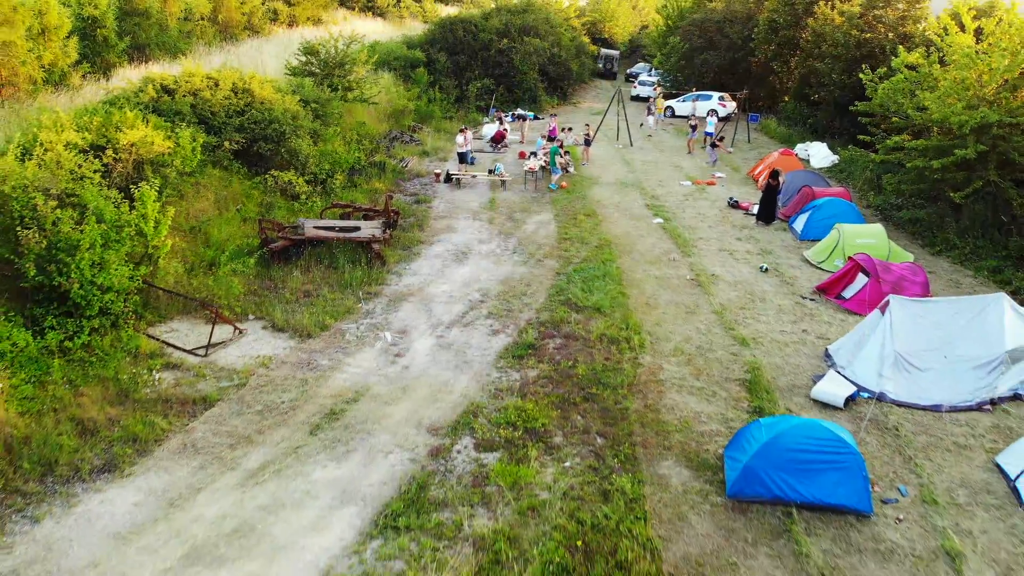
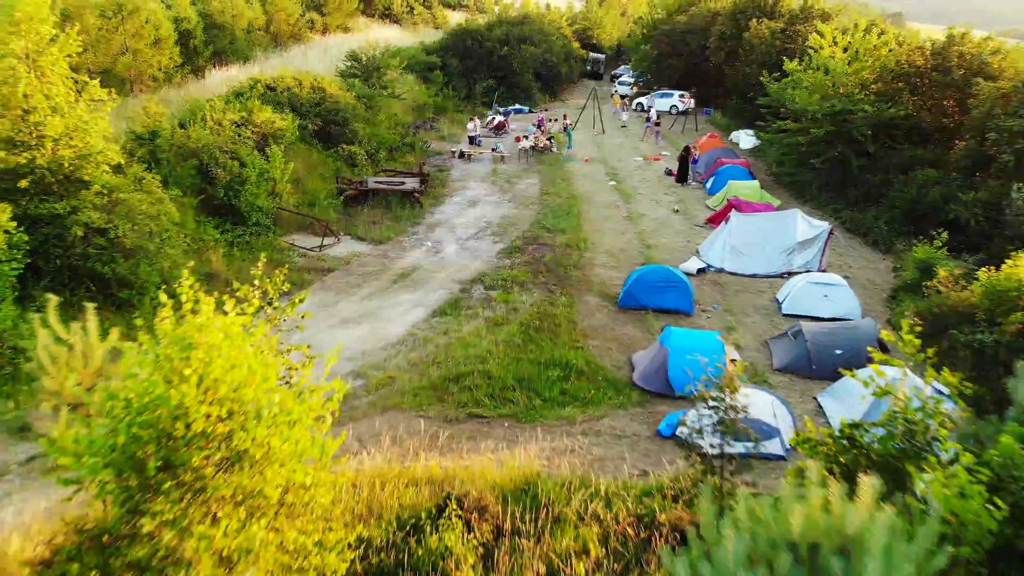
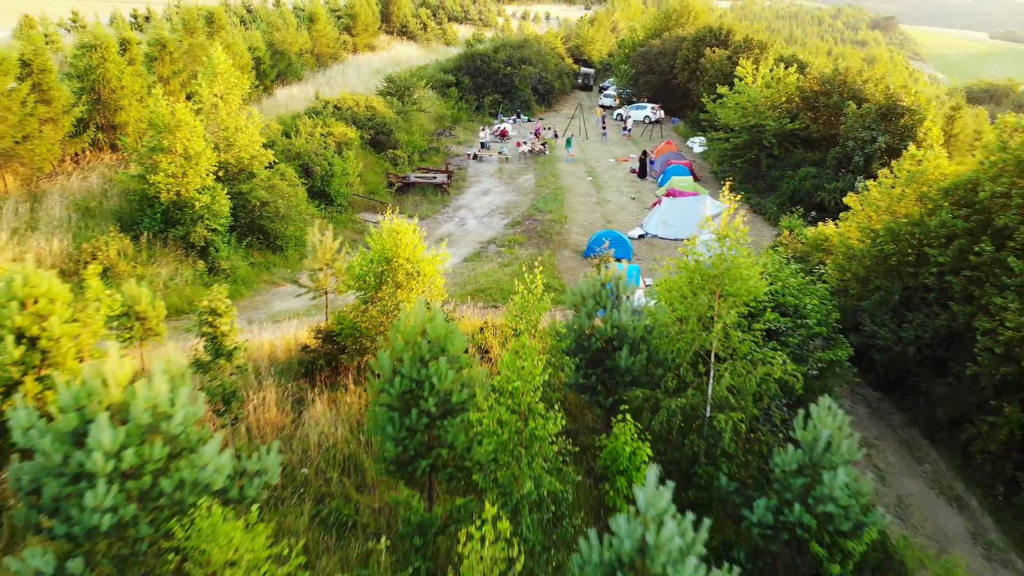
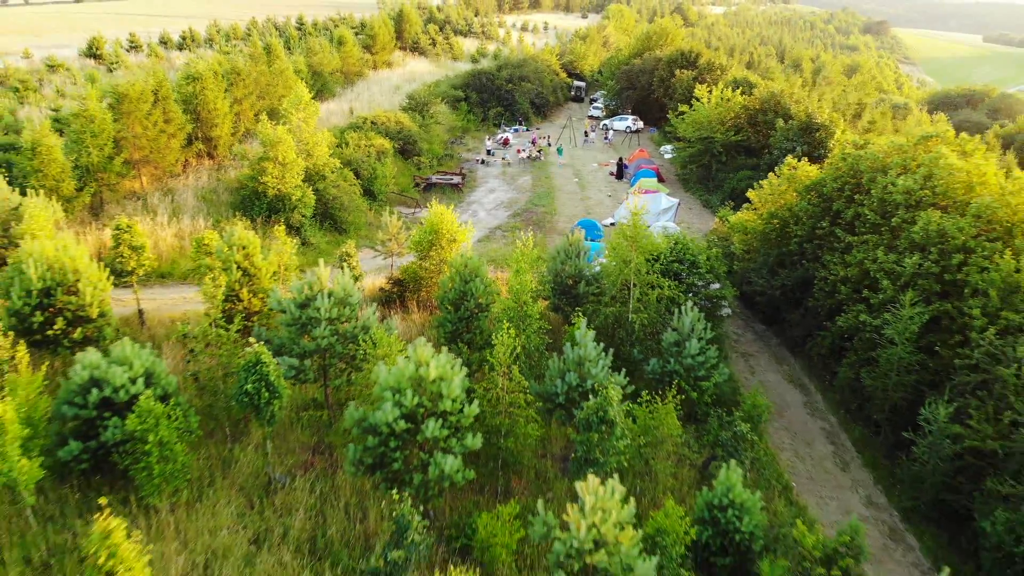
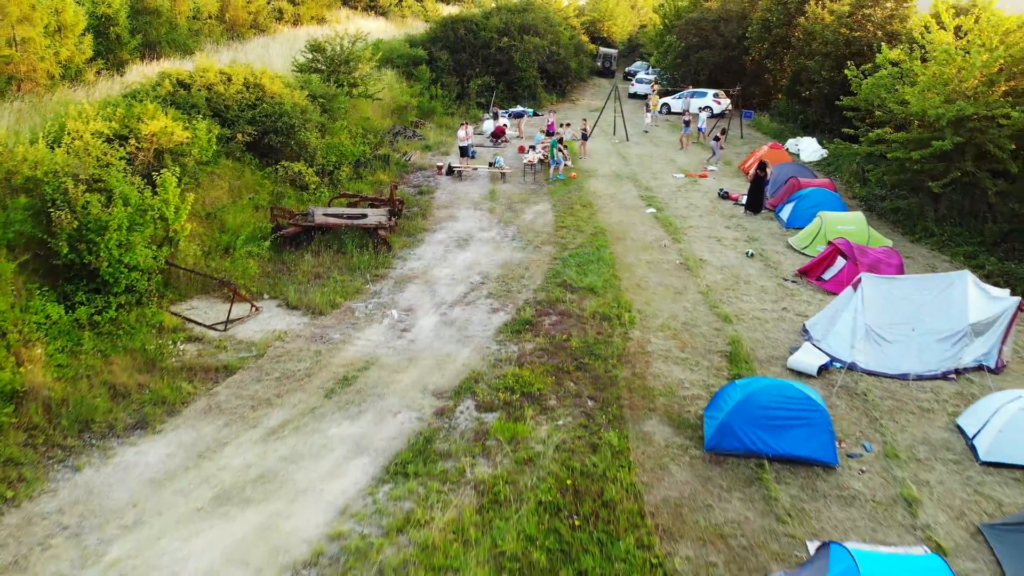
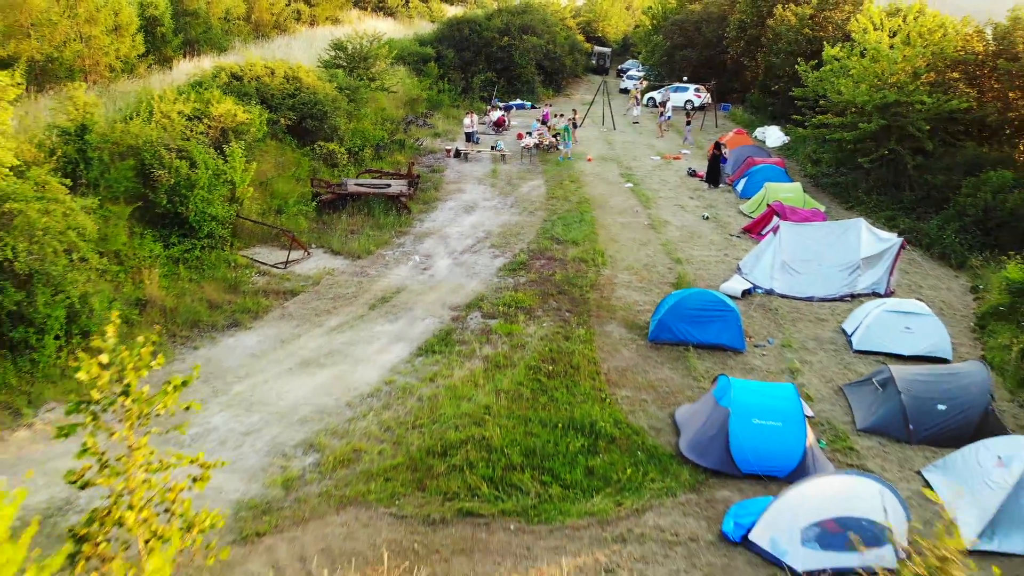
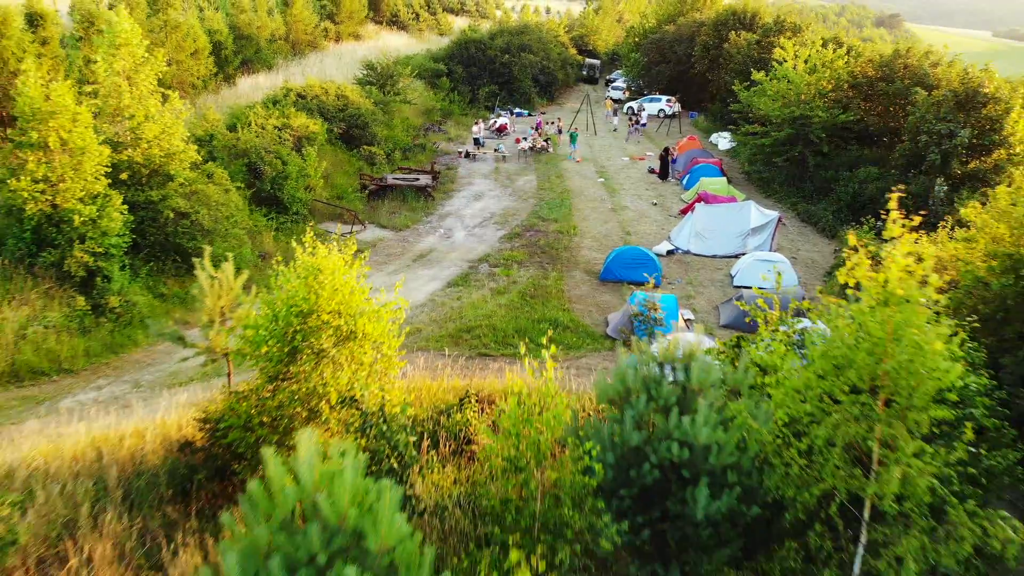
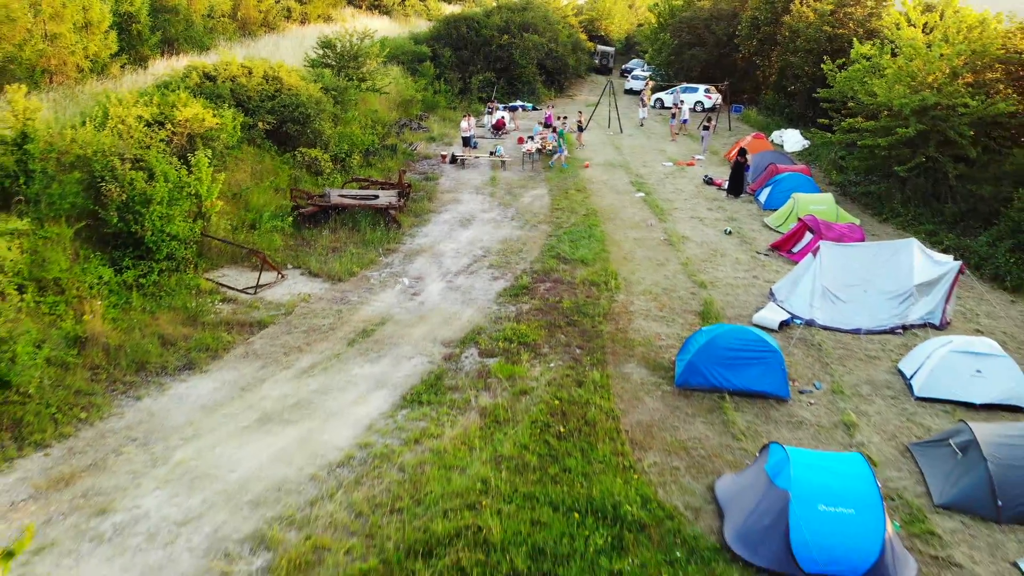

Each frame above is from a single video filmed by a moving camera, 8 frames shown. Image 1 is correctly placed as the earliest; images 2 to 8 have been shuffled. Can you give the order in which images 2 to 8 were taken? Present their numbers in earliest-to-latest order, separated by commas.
5, 8, 6, 2, 7, 3, 4
